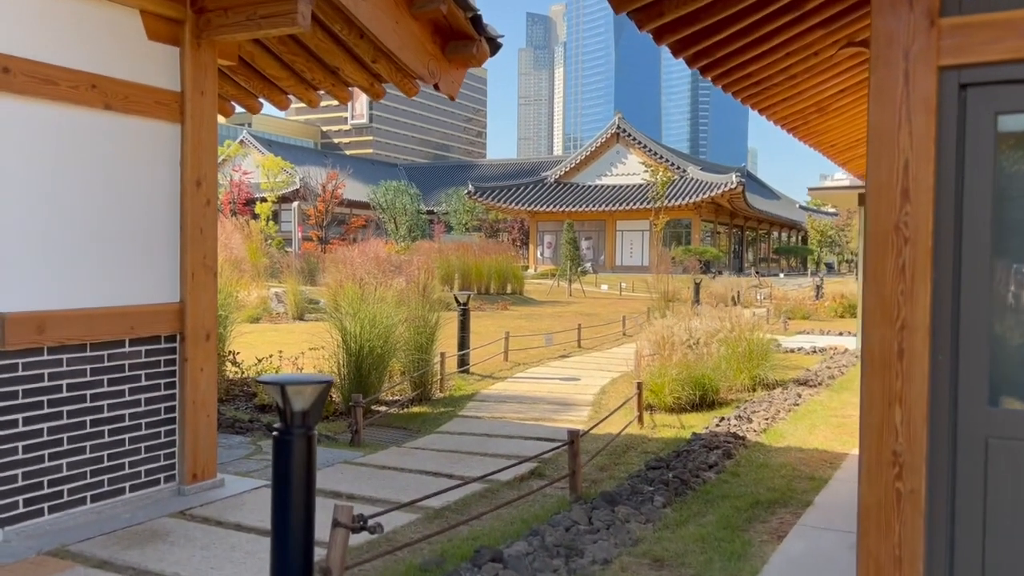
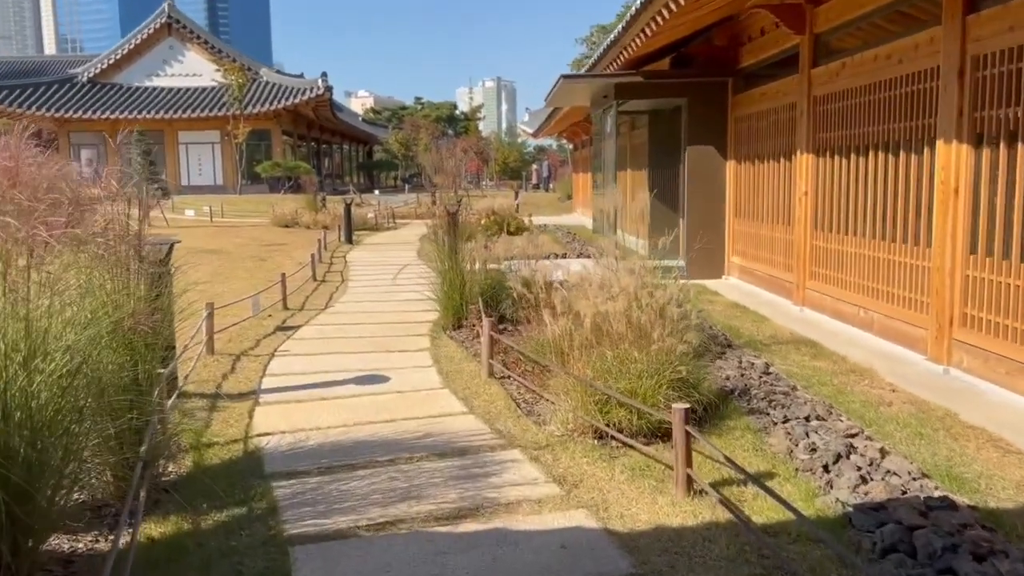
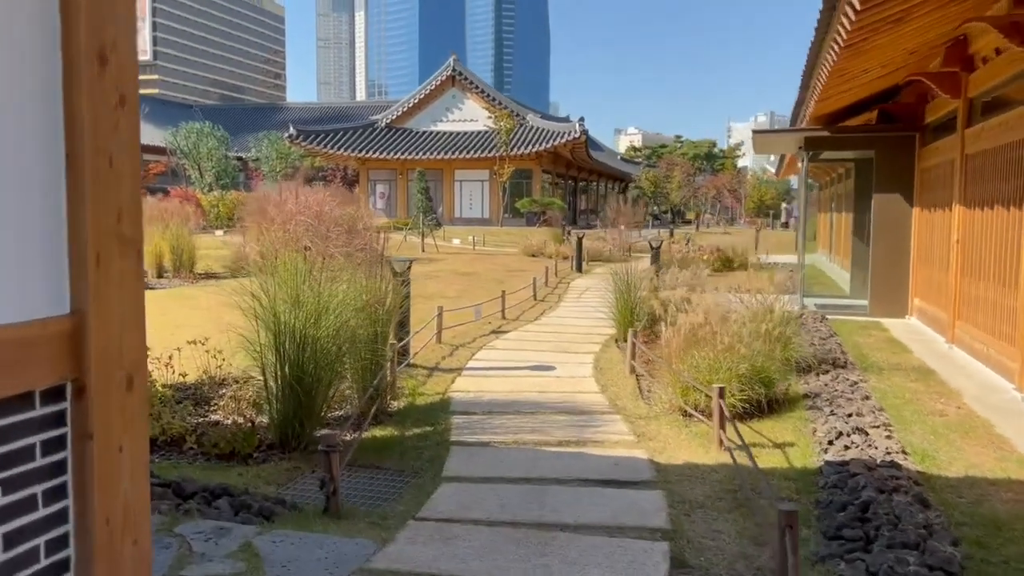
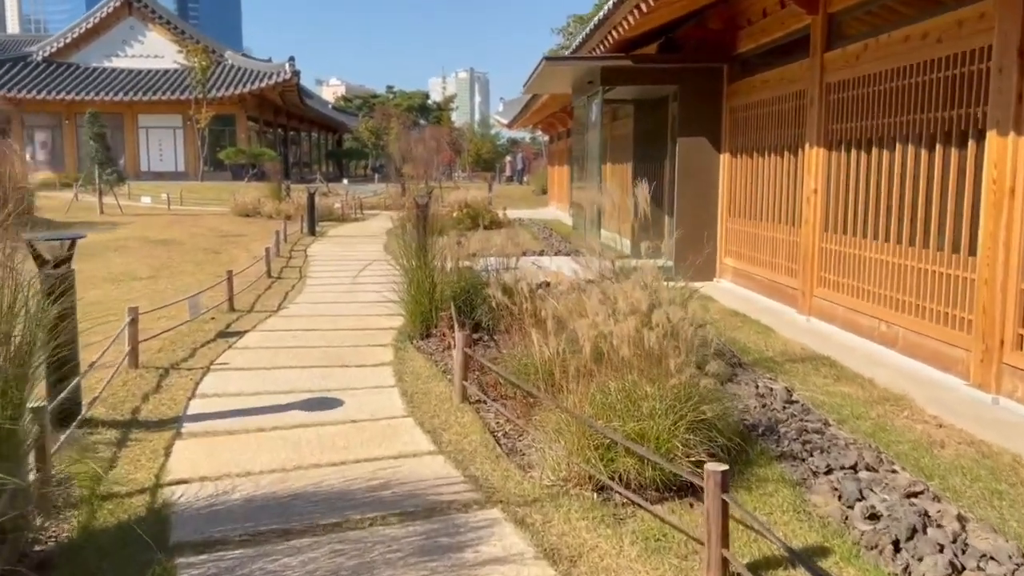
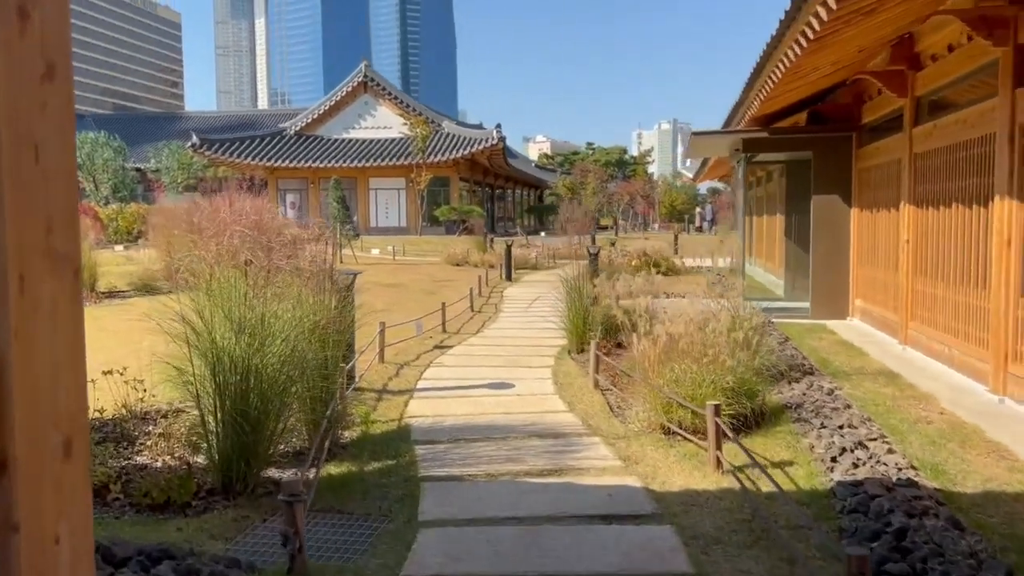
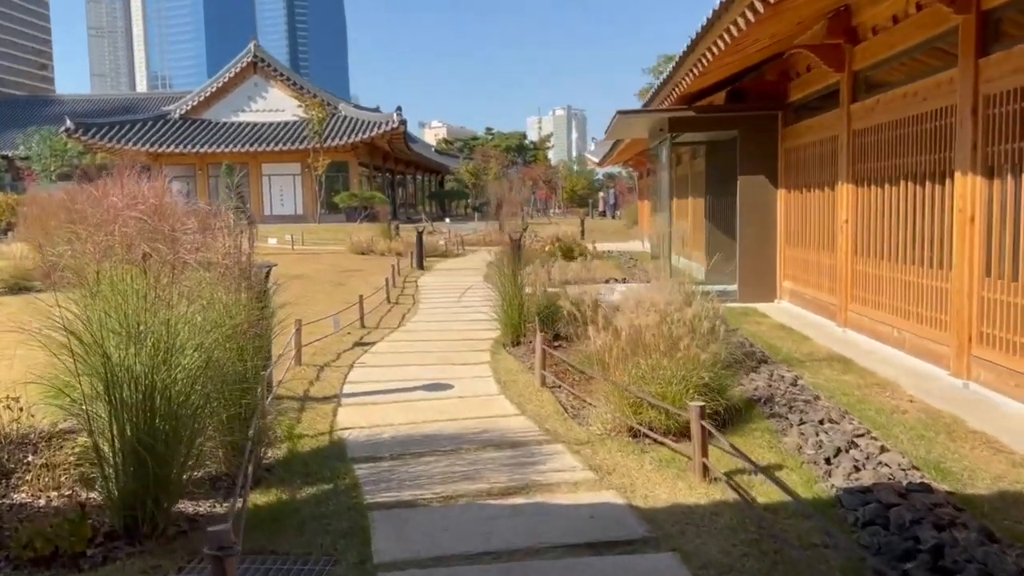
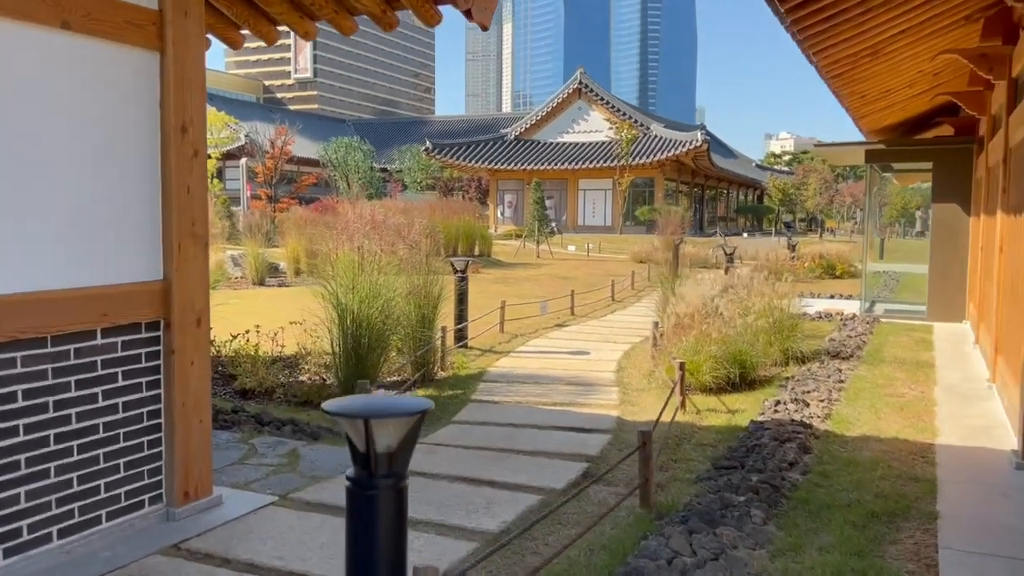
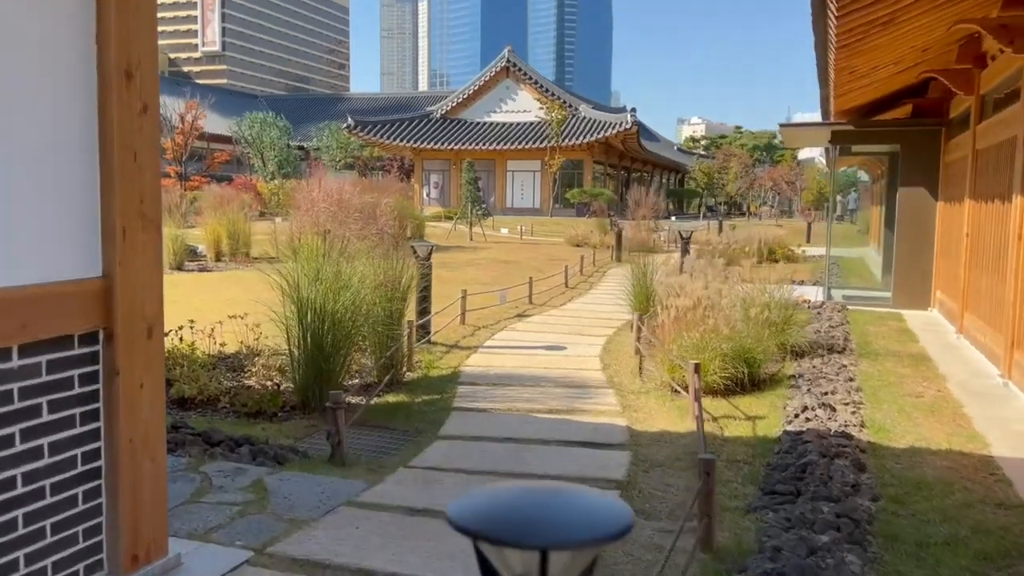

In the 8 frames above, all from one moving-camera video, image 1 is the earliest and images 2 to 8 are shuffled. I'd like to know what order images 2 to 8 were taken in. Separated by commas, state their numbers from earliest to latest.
7, 8, 3, 5, 6, 2, 4
